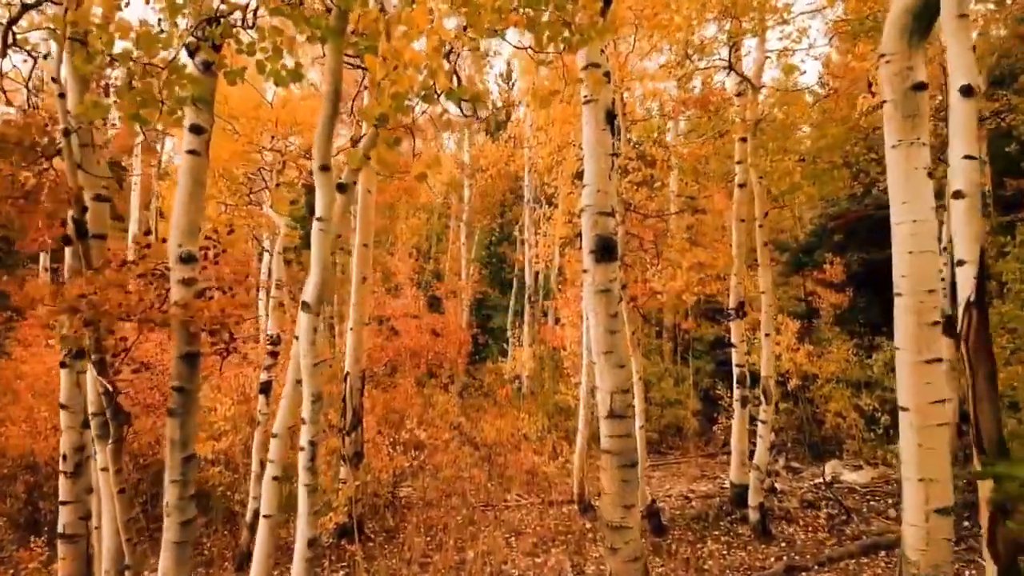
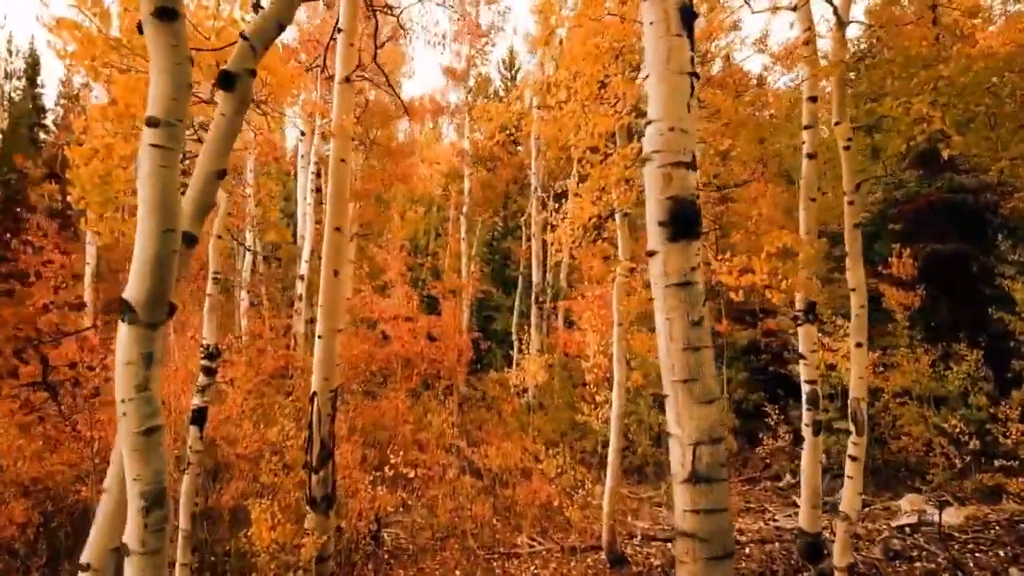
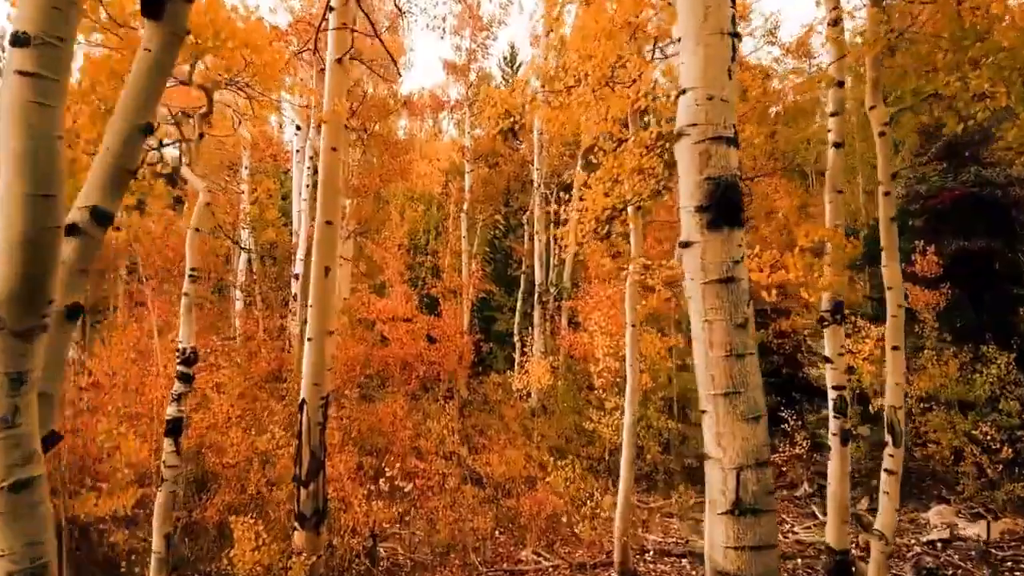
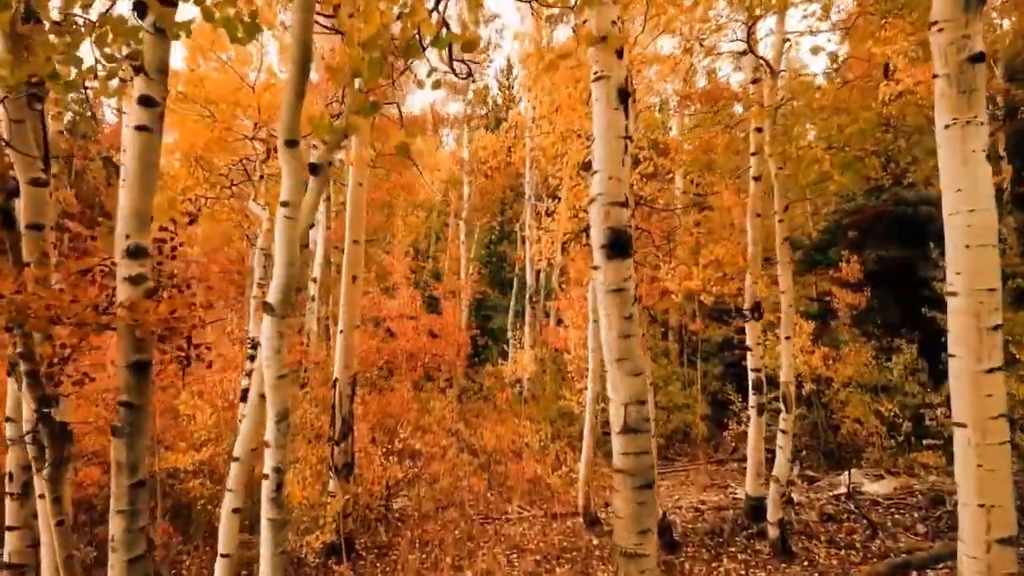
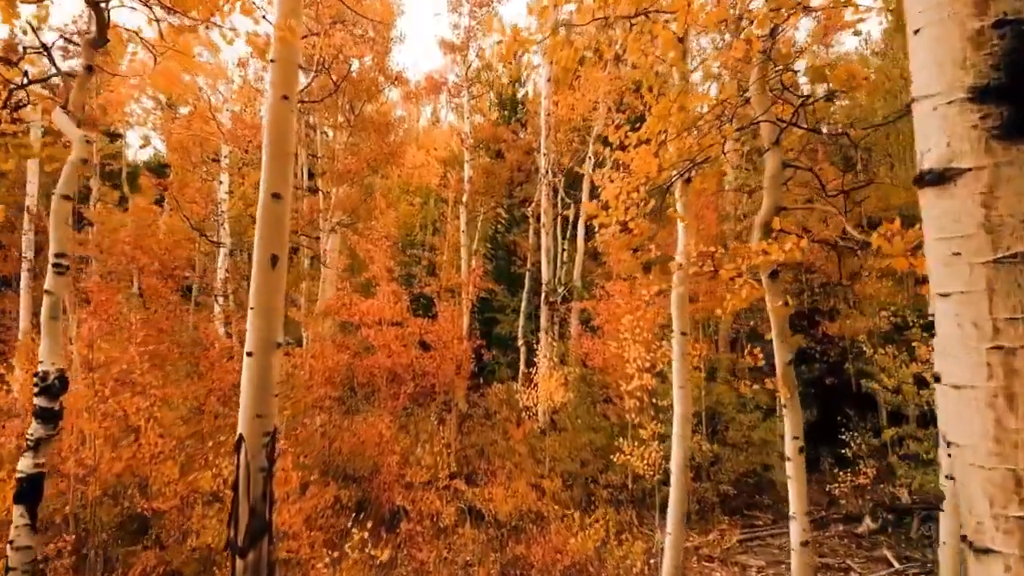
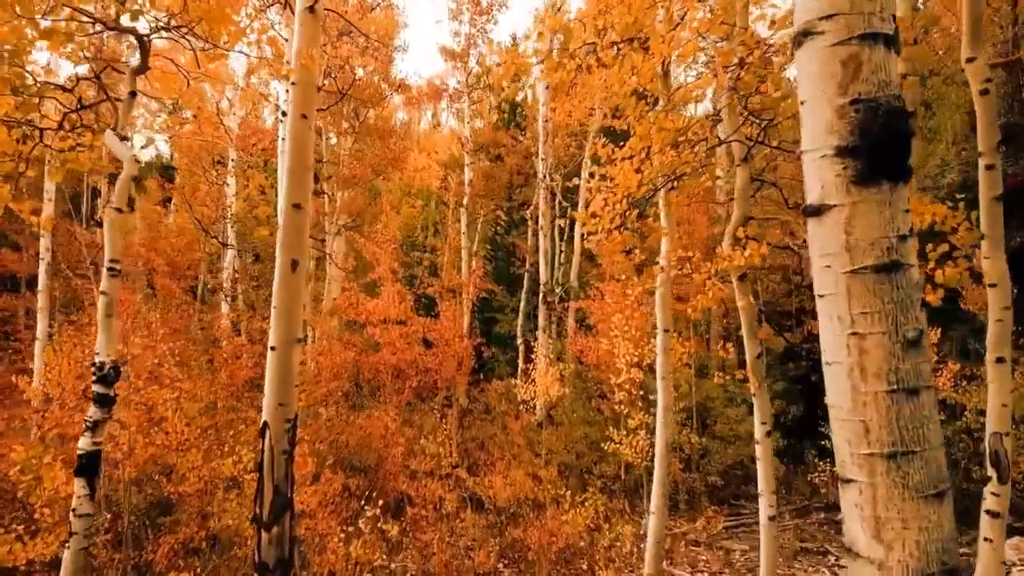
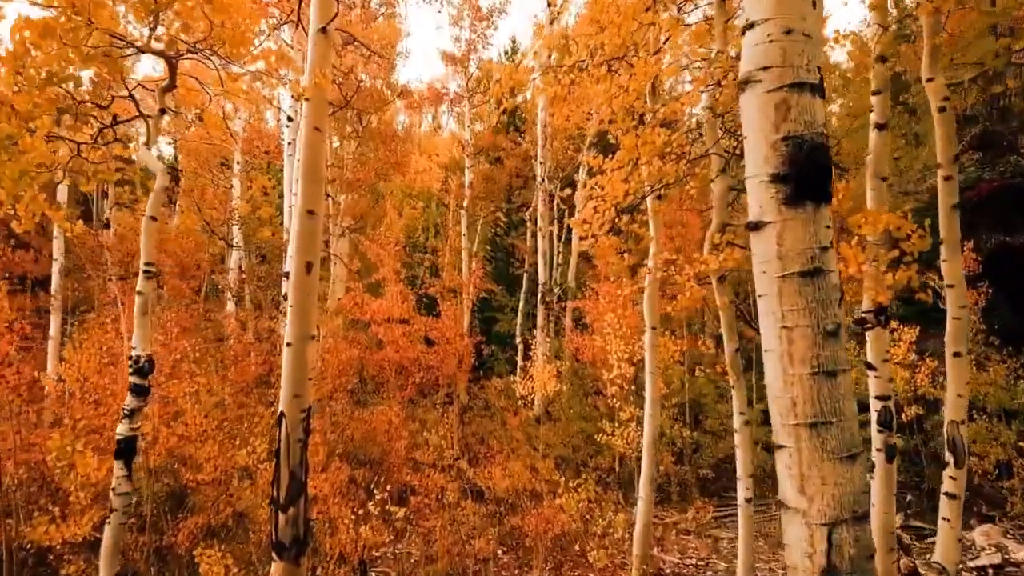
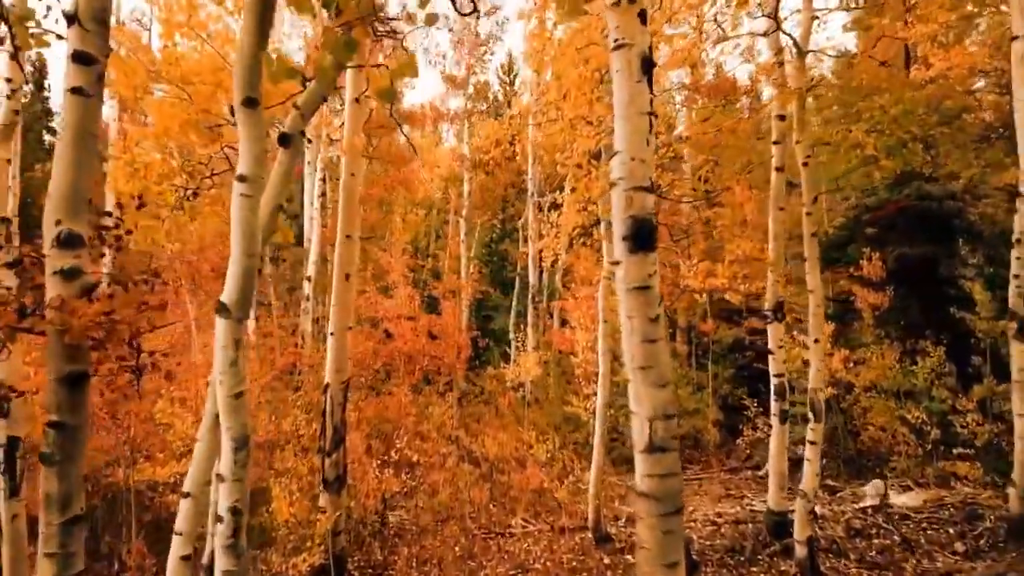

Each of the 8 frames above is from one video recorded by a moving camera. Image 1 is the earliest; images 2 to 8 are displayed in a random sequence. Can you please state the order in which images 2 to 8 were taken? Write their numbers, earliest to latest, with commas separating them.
4, 8, 2, 3, 7, 6, 5
